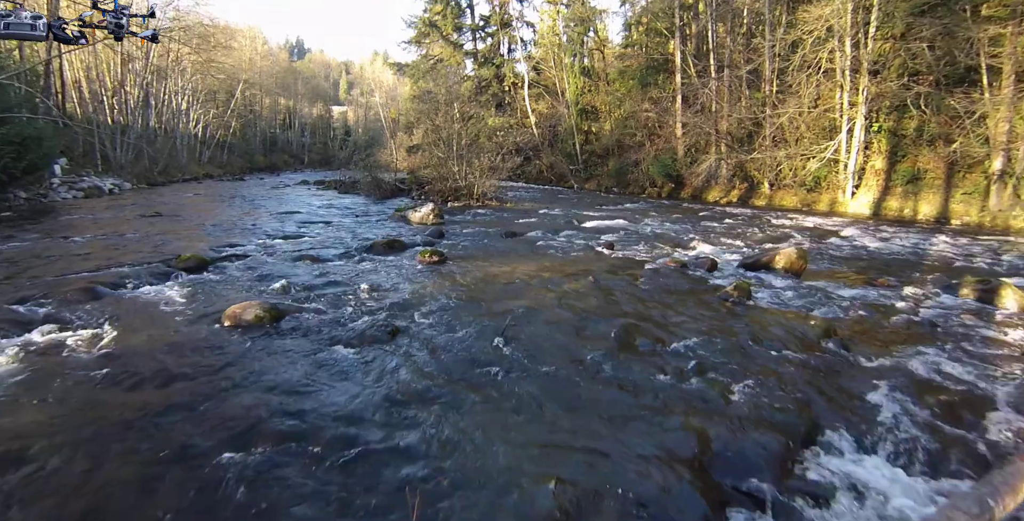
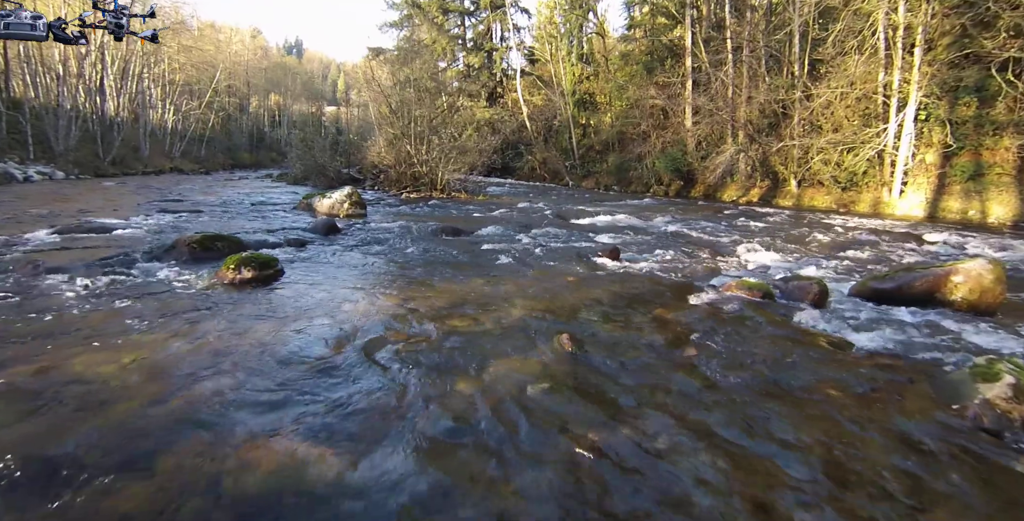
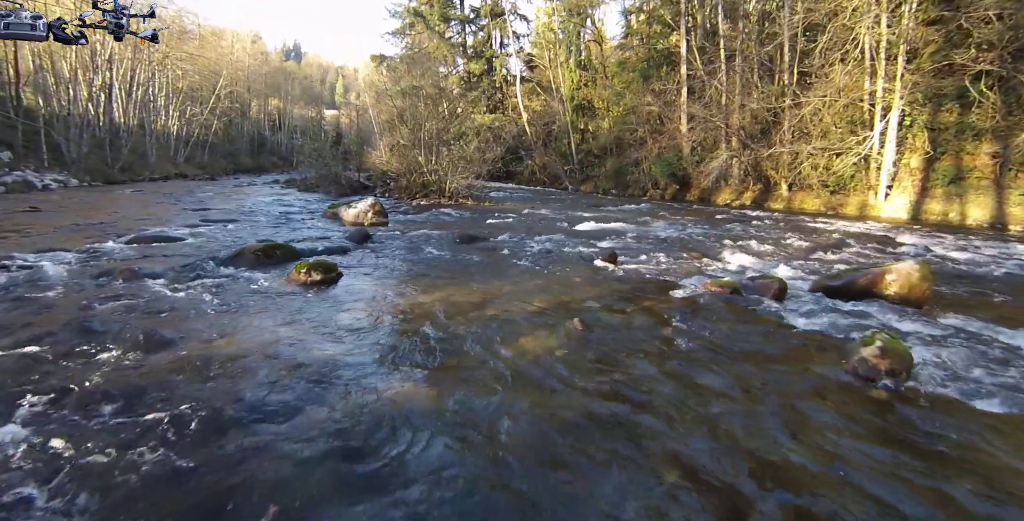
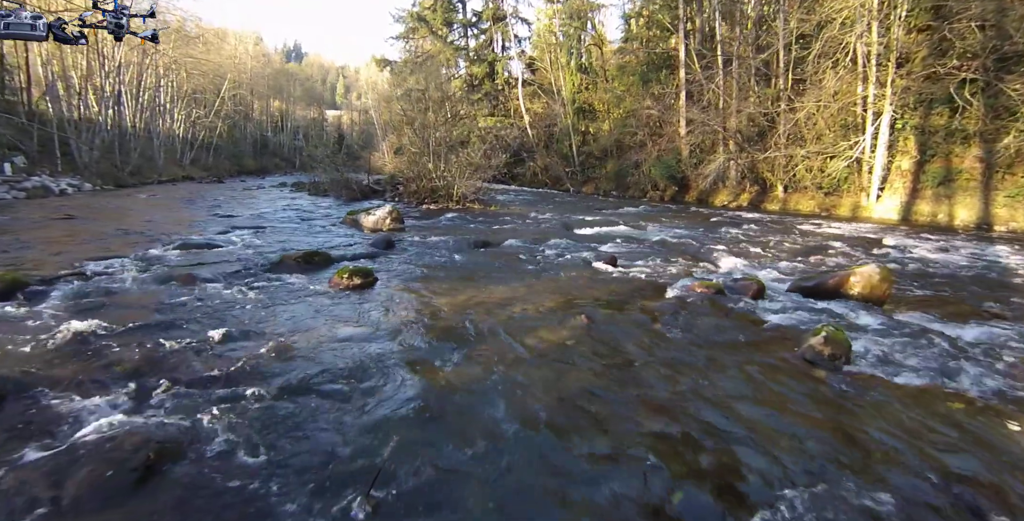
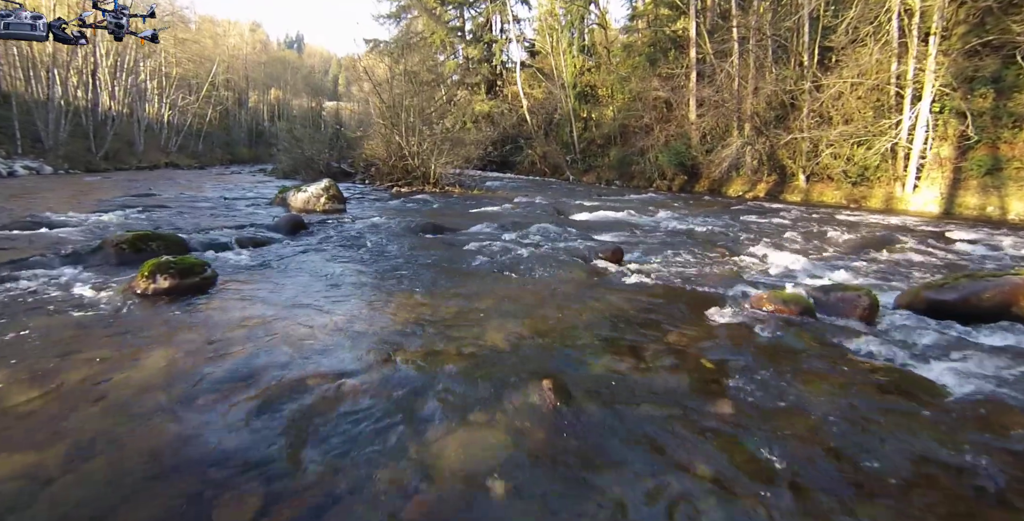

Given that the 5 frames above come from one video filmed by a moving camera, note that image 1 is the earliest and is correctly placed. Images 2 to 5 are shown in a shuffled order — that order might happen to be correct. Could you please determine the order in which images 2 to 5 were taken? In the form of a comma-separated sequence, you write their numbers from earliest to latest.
4, 3, 2, 5
